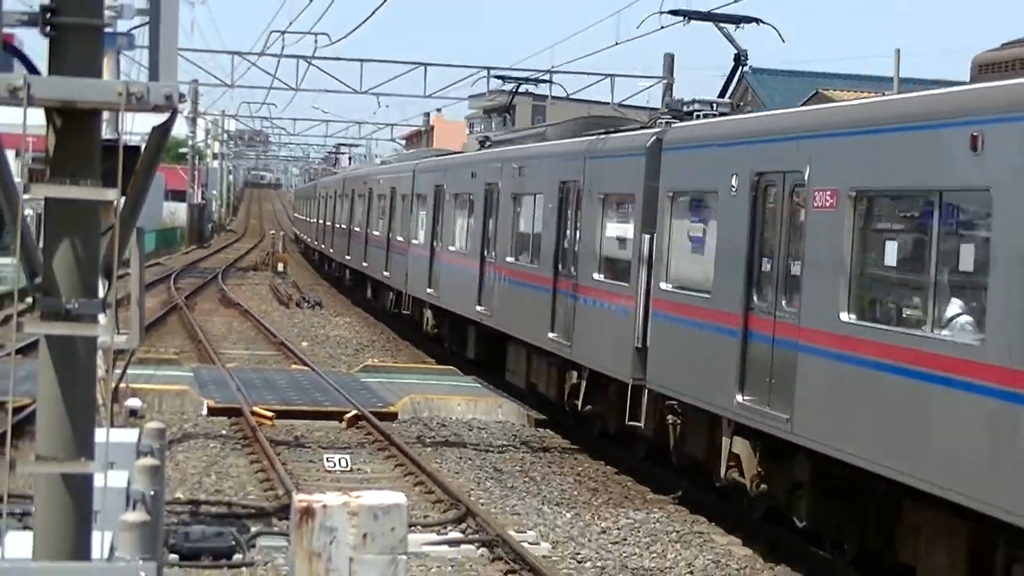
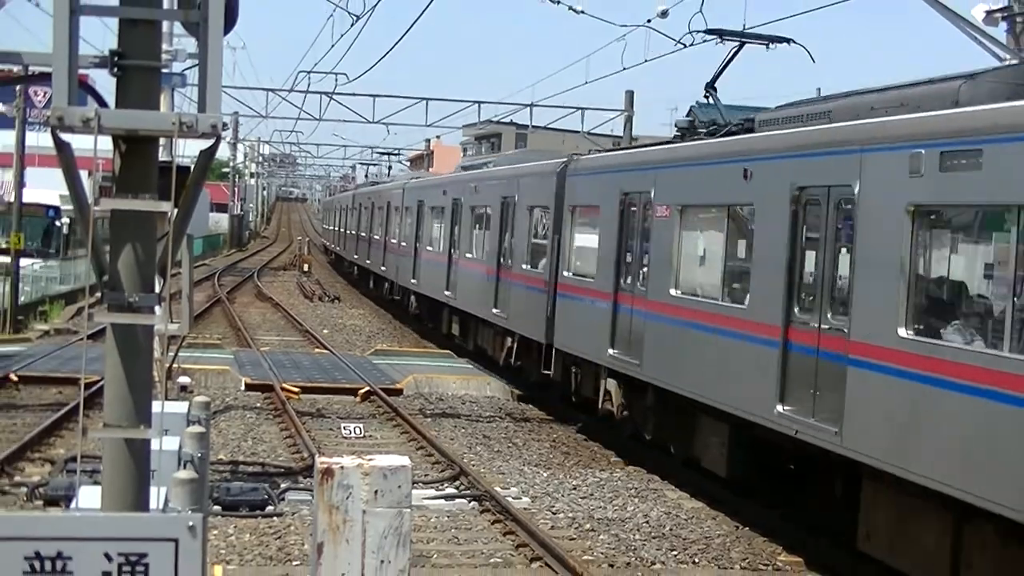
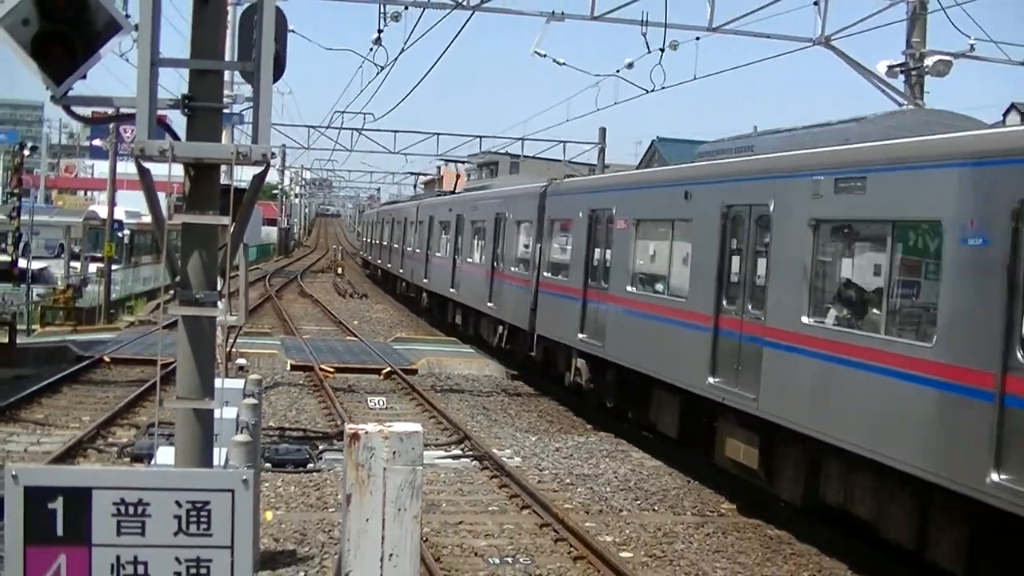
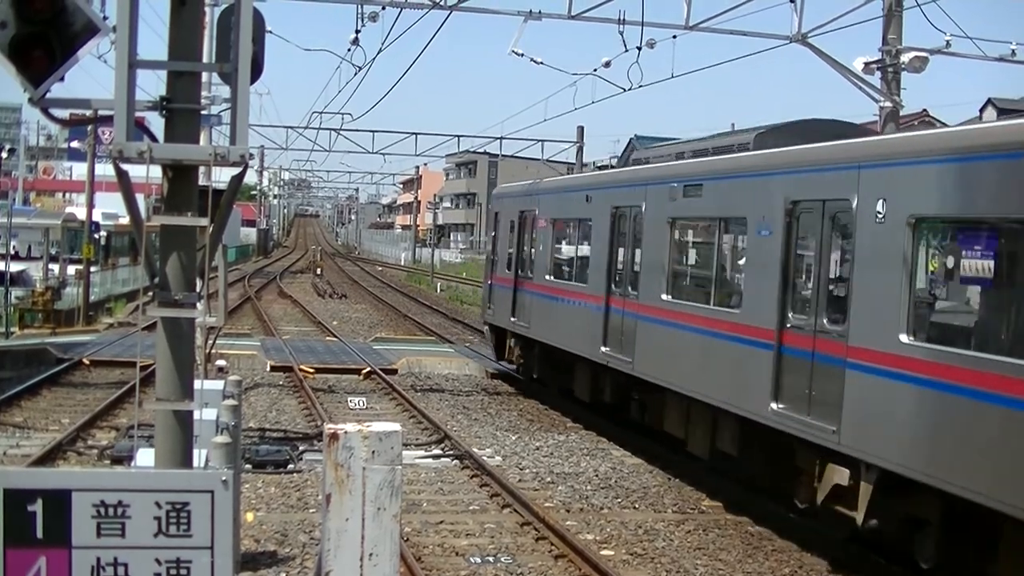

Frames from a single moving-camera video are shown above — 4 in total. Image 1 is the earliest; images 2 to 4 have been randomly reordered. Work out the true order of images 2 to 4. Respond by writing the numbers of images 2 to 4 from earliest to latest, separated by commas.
2, 3, 4
